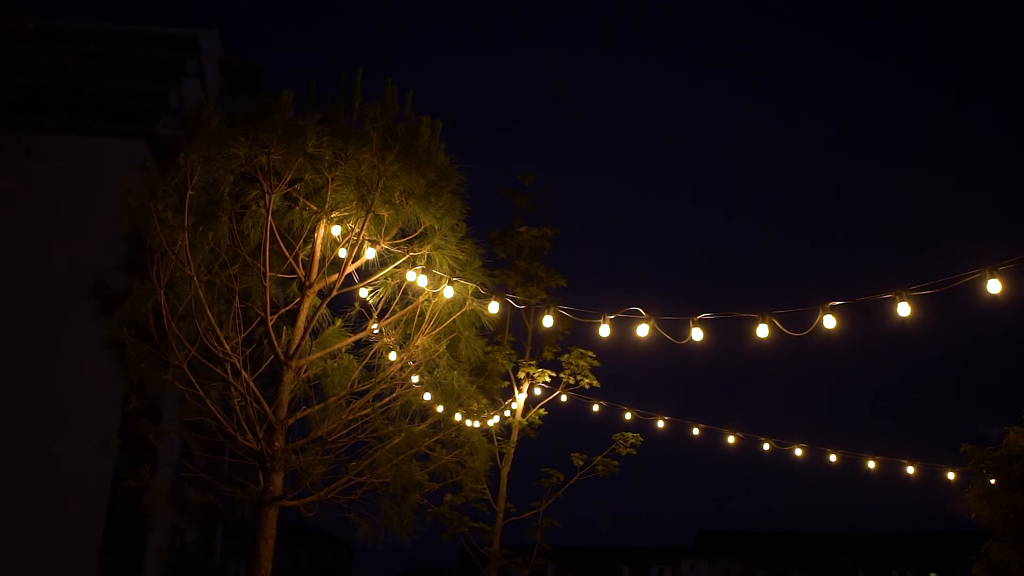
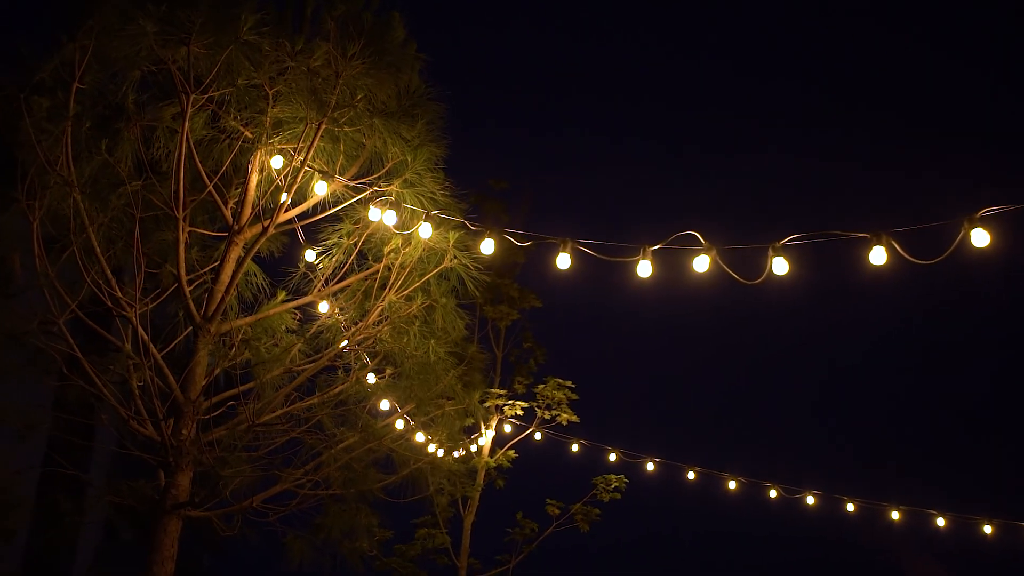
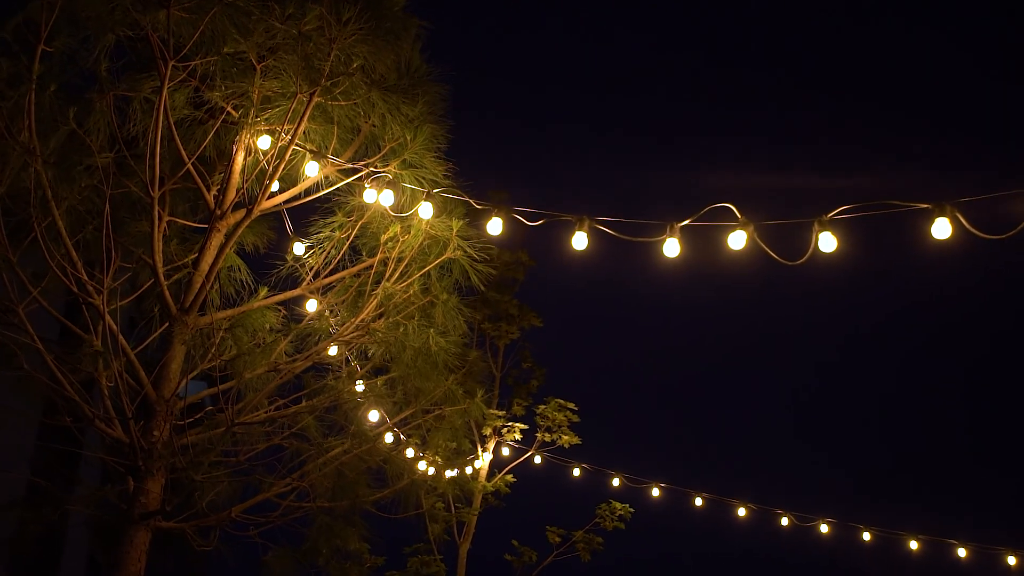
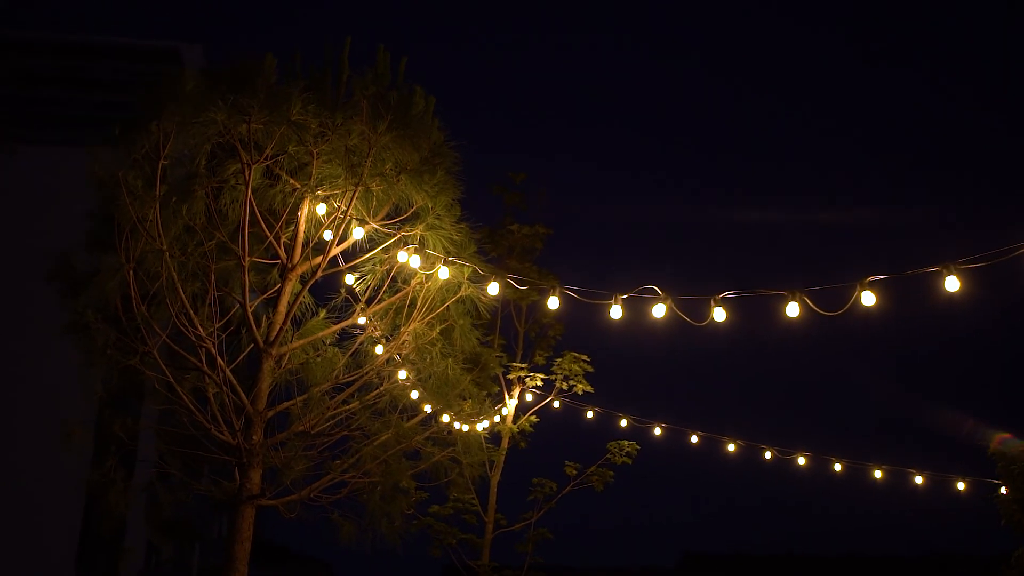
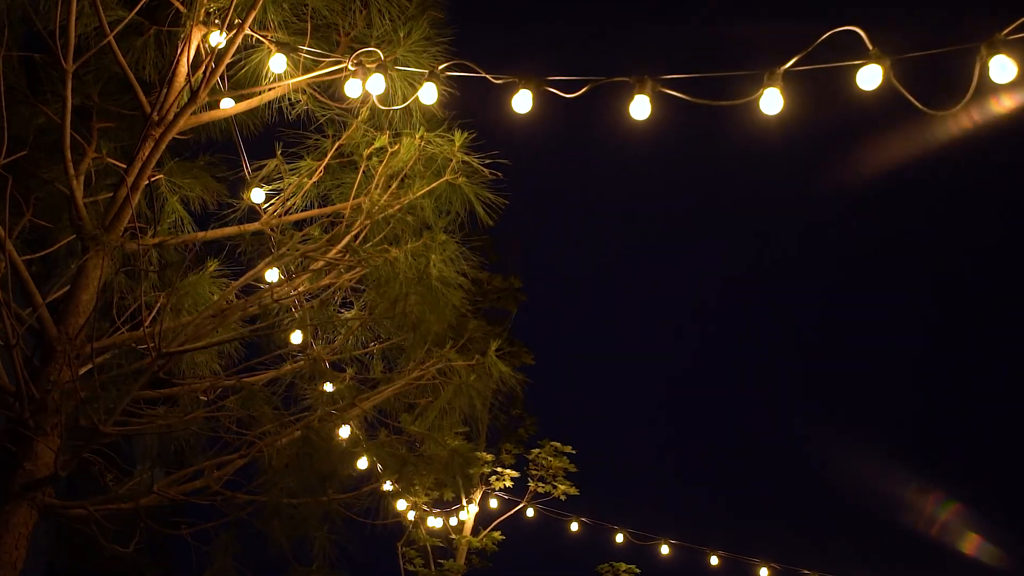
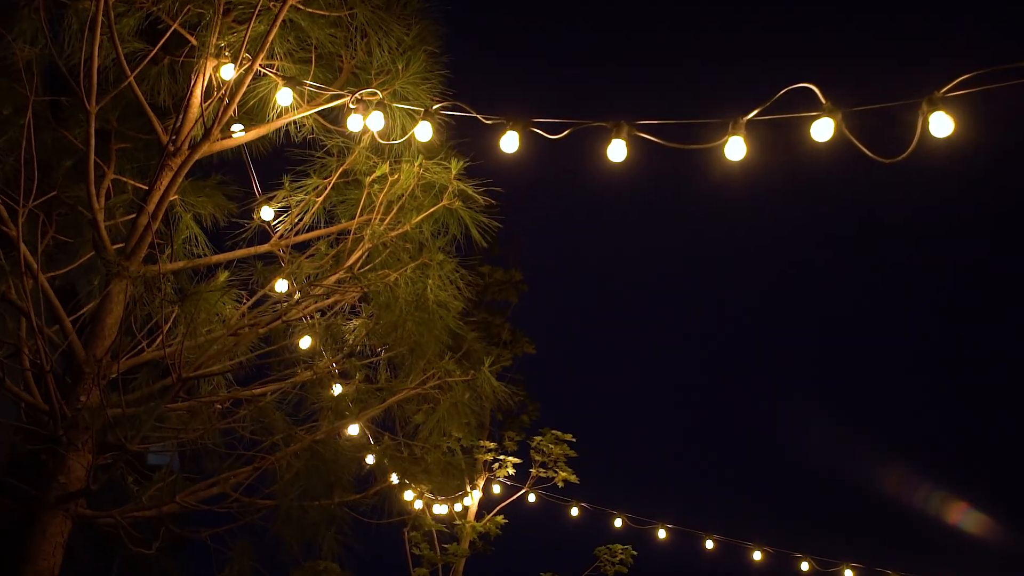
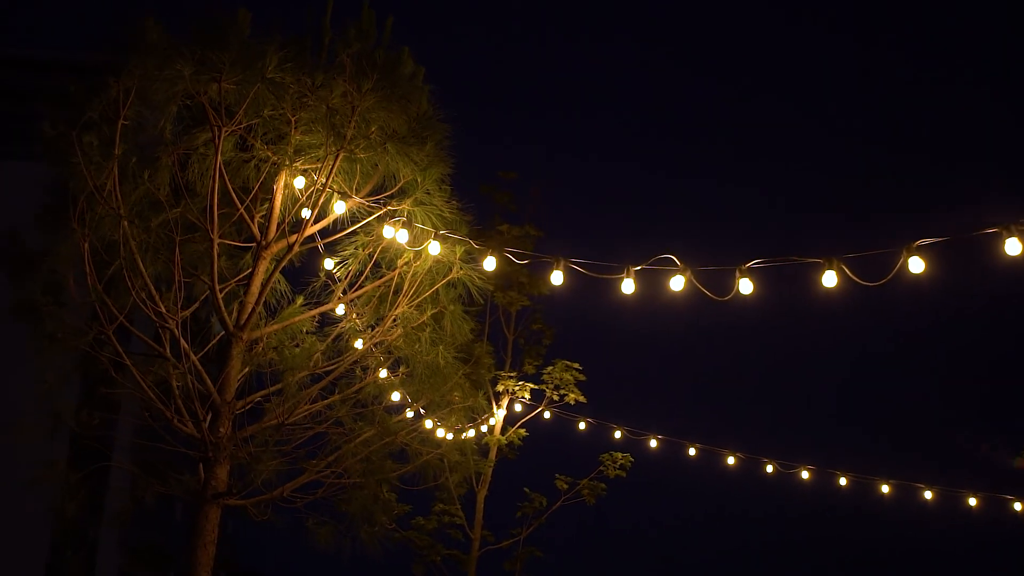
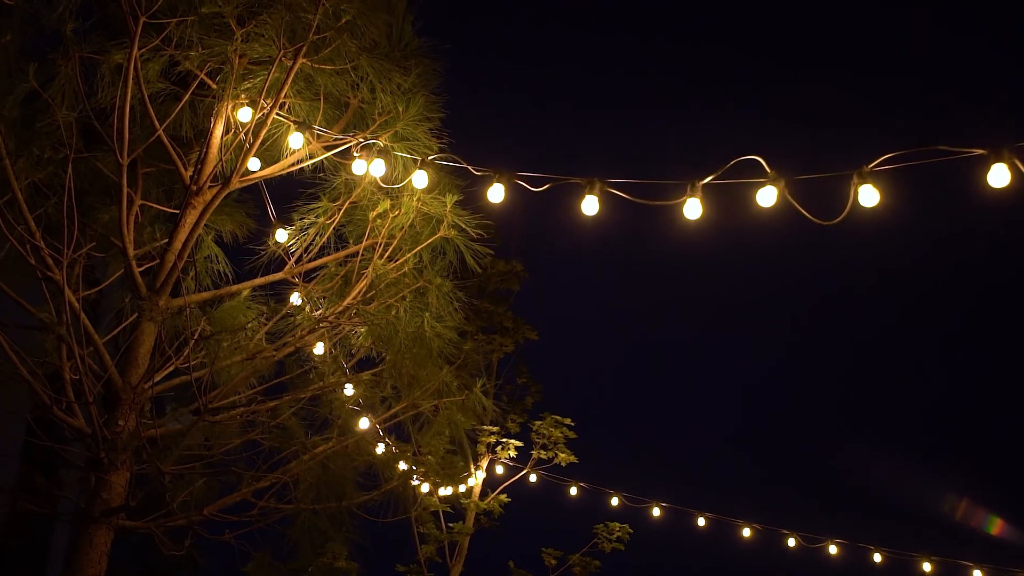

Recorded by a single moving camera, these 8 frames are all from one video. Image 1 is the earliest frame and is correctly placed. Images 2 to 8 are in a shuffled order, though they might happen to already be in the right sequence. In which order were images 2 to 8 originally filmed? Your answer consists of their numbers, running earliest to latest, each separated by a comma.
4, 7, 2, 3, 8, 6, 5
